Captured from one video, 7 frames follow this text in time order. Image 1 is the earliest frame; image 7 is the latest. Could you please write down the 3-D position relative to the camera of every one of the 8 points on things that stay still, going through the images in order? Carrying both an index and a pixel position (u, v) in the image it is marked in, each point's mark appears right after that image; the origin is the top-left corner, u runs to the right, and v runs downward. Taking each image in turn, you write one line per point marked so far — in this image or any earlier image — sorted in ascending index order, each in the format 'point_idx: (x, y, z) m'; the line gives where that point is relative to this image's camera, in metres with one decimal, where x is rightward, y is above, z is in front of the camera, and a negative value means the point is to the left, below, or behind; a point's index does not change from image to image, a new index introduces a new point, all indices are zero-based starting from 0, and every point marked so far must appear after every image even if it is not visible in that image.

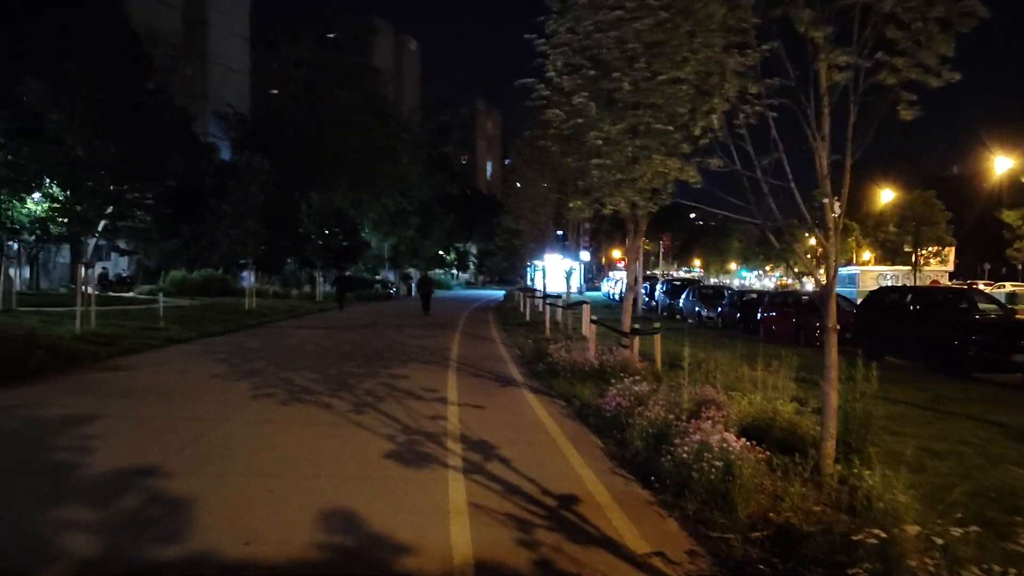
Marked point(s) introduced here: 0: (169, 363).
0: (-6.4, -1.4, +18.3) m
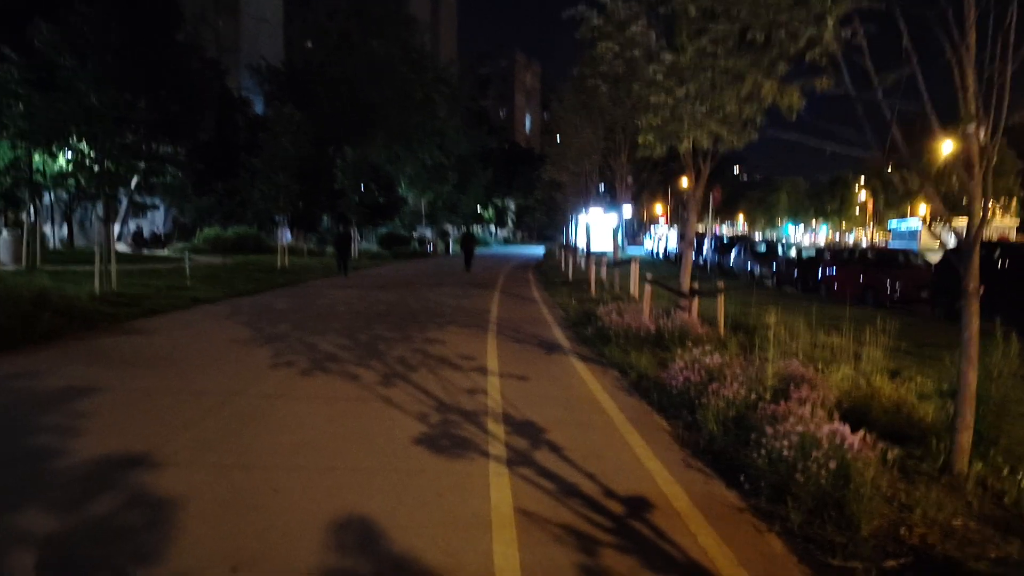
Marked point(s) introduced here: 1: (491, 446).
0: (-5.7, -0.7, +17.0) m
1: (-0.2, -1.3, +8.0) m
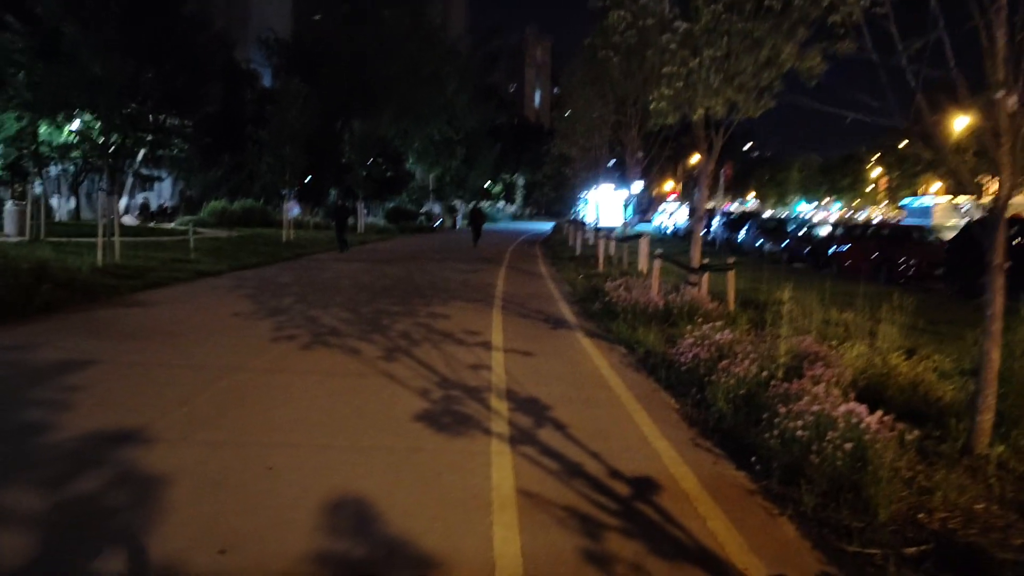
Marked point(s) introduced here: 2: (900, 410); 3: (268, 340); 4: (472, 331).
0: (-5.6, -0.2, +16.8) m
1: (-0.2, -1.1, +7.7) m
2: (+3.0, -0.9, +7.4) m
3: (-3.0, -0.7, +12.1) m
4: (-0.5, -0.6, +12.9) m
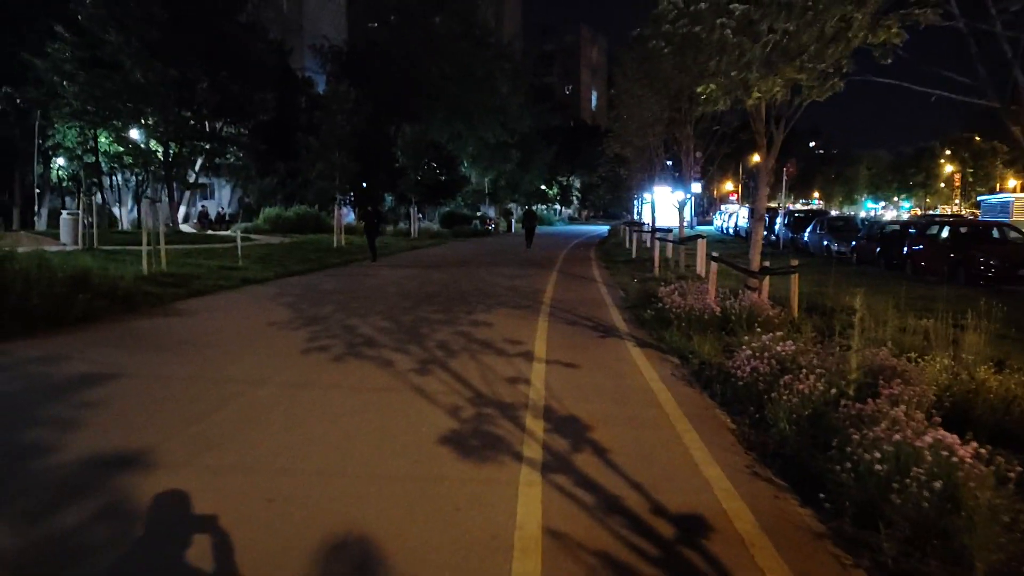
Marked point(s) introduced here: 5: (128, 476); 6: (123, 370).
0: (-4.8, -0.3, +16.4) m
1: (+0.1, -1.1, +7.0) m
2: (+3.2, -1.0, +6.5) m
3: (-2.5, -0.8, +11.5) m
4: (0.0, -0.7, +12.2) m
5: (-2.5, -1.2, +6.3) m
6: (-4.1, -0.9, +10.1) m
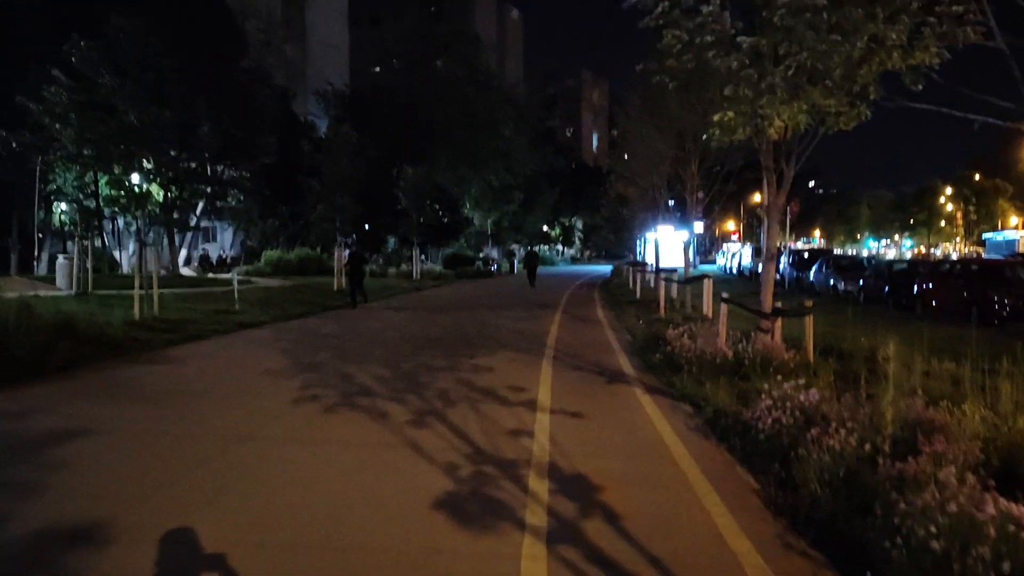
0: (-4.7, -1.1, +15.8) m
1: (+0.1, -1.5, +6.3) m
2: (+3.2, -1.2, +5.8) m
3: (-2.5, -1.3, +10.8) m
4: (+0.1, -1.2, +11.5) m
5: (-2.5, -1.5, +5.6) m
6: (-4.1, -1.4, +9.5) m
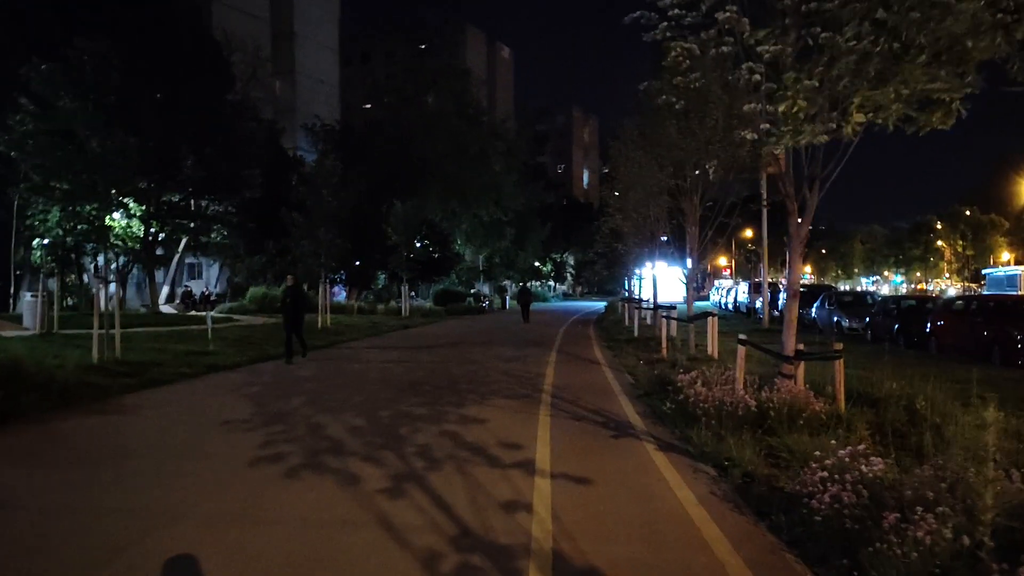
0: (-4.8, -1.7, +14.2) m
1: (+0.1, -1.7, +4.8) m
2: (+3.2, -1.5, +4.4) m
3: (-2.6, -1.7, +9.3) m
4: (0.0, -1.6, +10.1) m
5: (-2.5, -1.8, +4.1) m
6: (-4.1, -1.7, +8.0) m
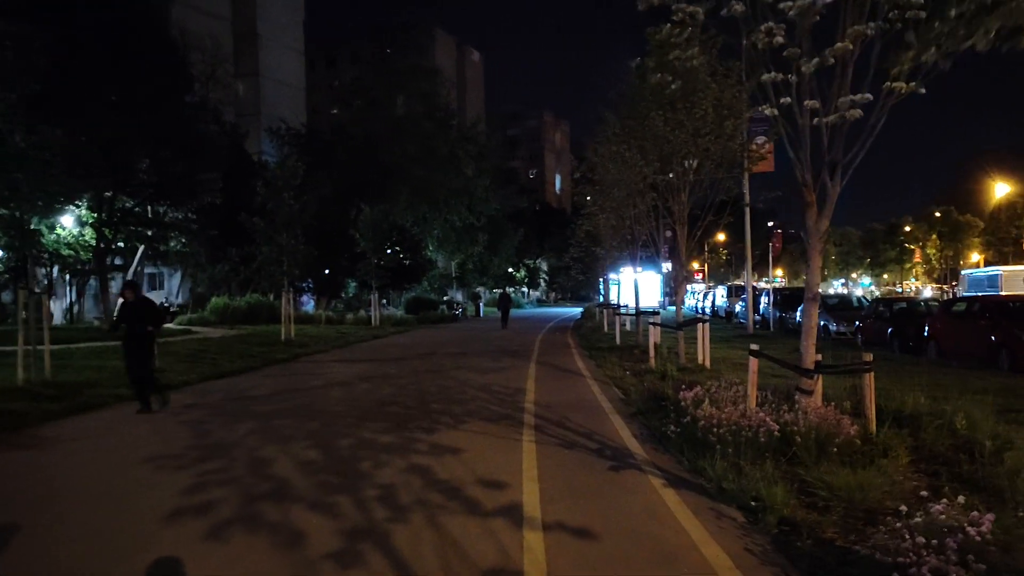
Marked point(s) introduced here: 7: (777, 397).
0: (-5.1, -1.8, +12.4) m
1: (+0.1, -1.7, +3.2) m
2: (+3.2, -1.4, +2.8) m
3: (-2.7, -1.8, +7.6) m
4: (-0.2, -1.7, +8.4) m
5: (-2.5, -1.8, +2.4) m
6: (-4.2, -1.8, +6.2) m
7: (+3.0, -1.2, +11.2) m
